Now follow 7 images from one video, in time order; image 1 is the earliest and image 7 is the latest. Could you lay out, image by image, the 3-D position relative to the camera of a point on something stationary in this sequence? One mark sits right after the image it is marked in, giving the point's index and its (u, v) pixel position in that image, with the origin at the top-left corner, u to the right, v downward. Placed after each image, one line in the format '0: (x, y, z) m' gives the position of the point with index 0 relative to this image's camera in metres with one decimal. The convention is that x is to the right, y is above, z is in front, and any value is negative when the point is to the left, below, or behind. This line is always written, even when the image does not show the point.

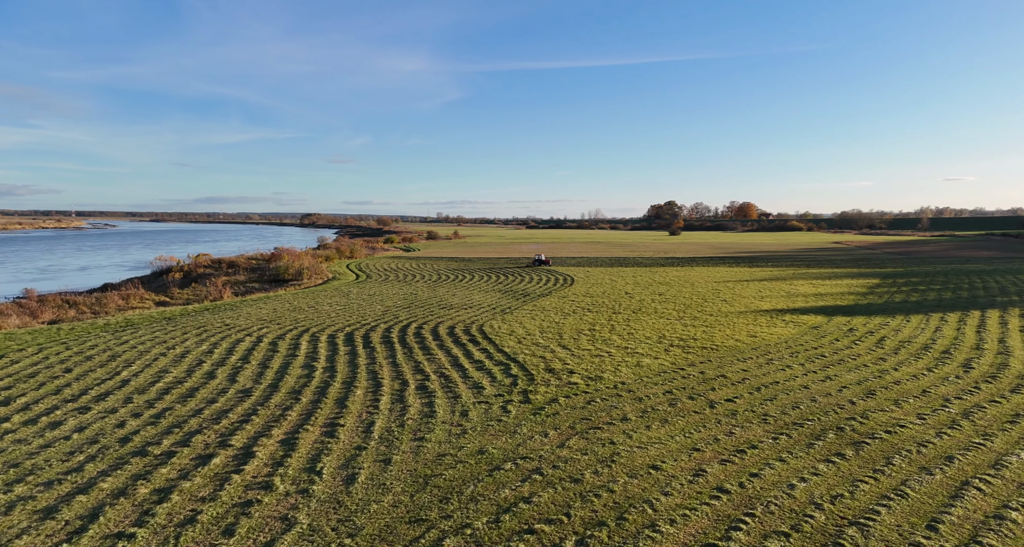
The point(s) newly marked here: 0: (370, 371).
0: (-3.5, -2.4, +15.4) m
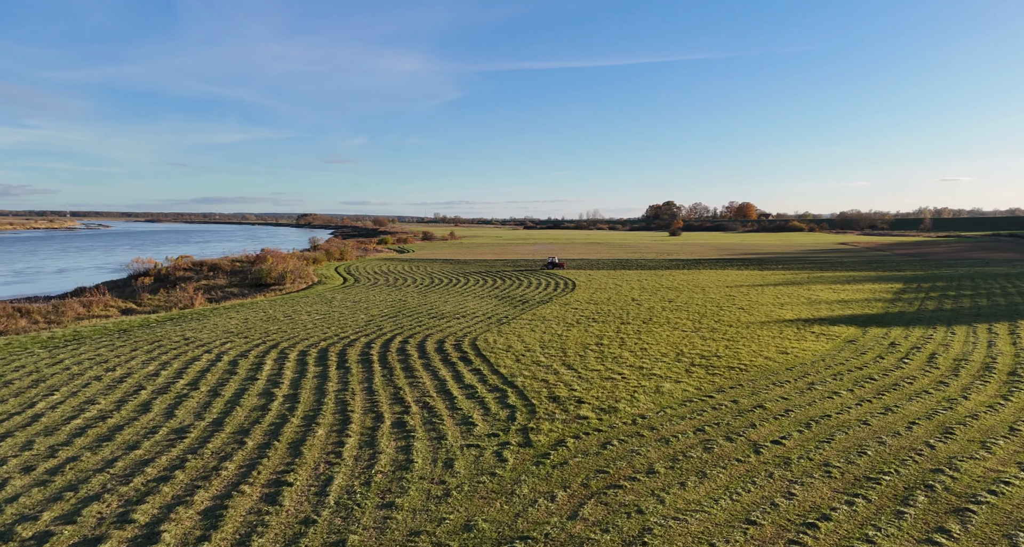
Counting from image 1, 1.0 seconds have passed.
0: (-3.5, -2.6, +12.9) m
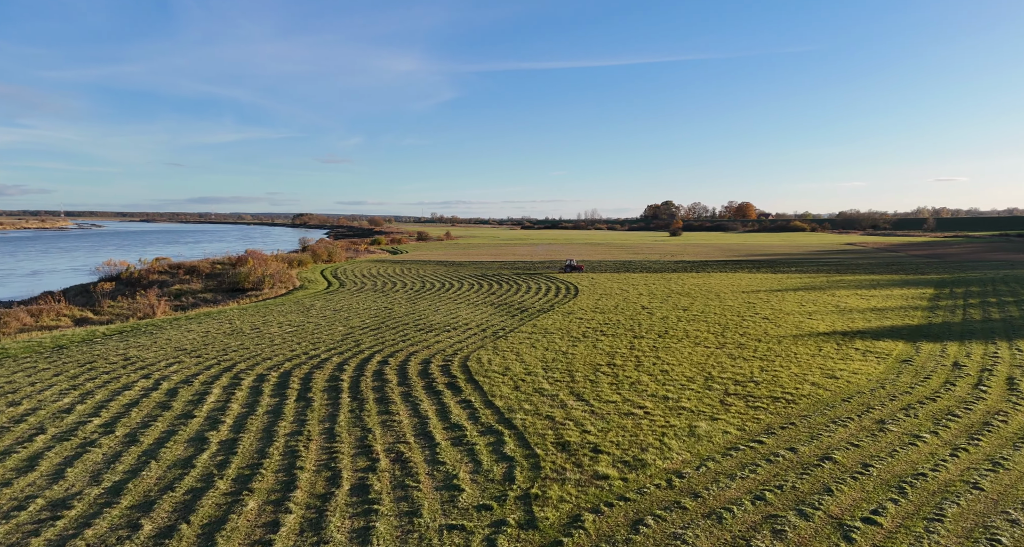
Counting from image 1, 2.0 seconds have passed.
0: (-3.6, -2.8, +10.1) m
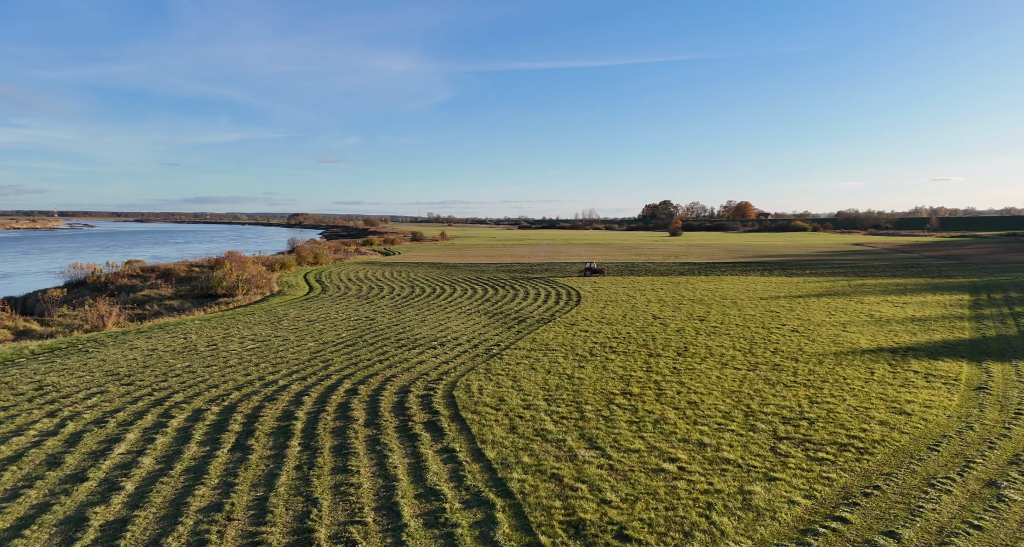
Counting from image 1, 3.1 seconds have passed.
0: (-3.6, -3.0, +7.3) m
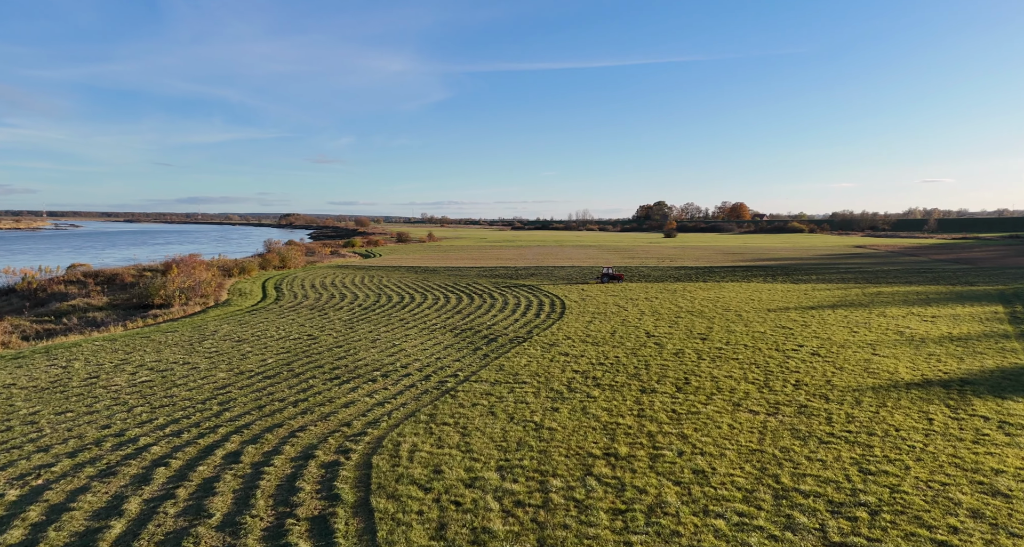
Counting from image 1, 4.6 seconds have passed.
0: (-4.5, -3.3, +3.6) m
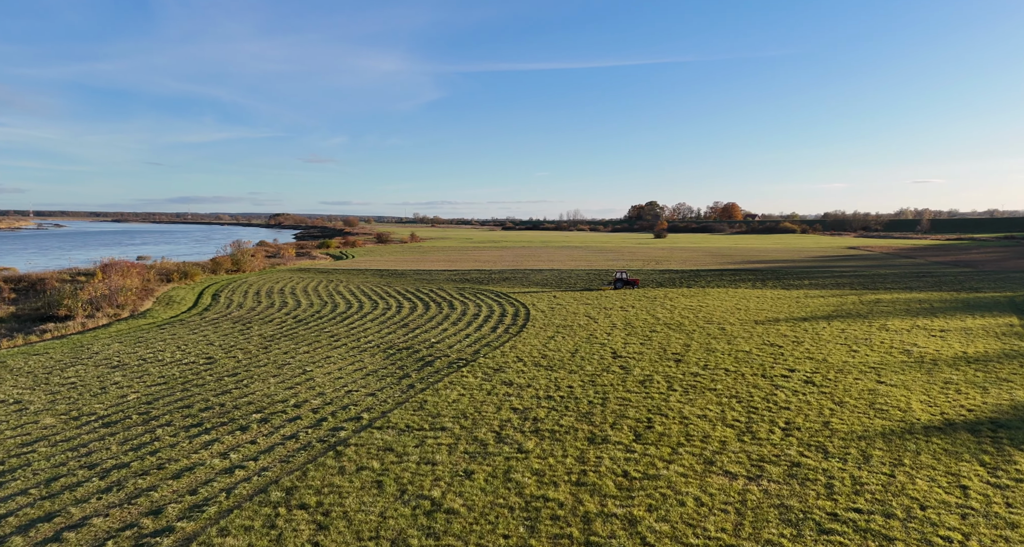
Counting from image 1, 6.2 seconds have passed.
0: (-5.9, -3.7, +0.3) m
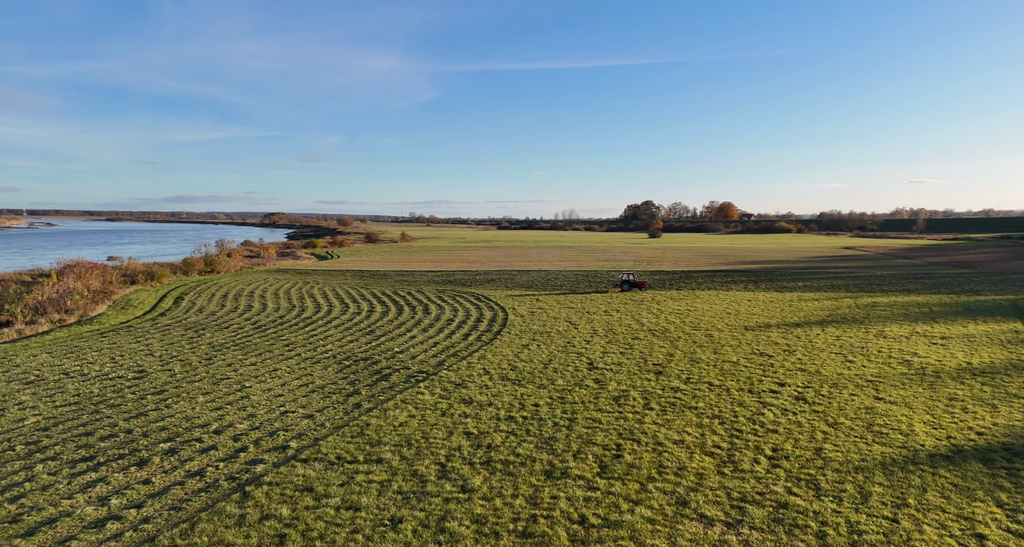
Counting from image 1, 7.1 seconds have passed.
0: (-6.7, -3.8, -1.2) m
